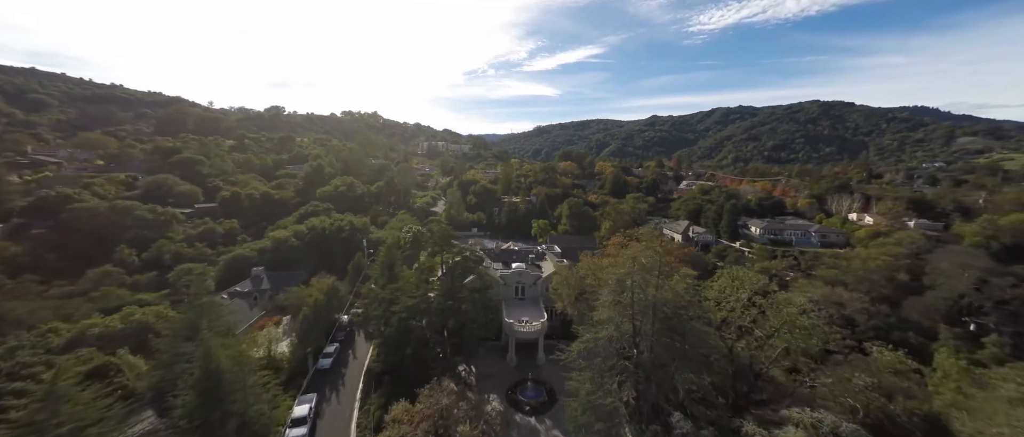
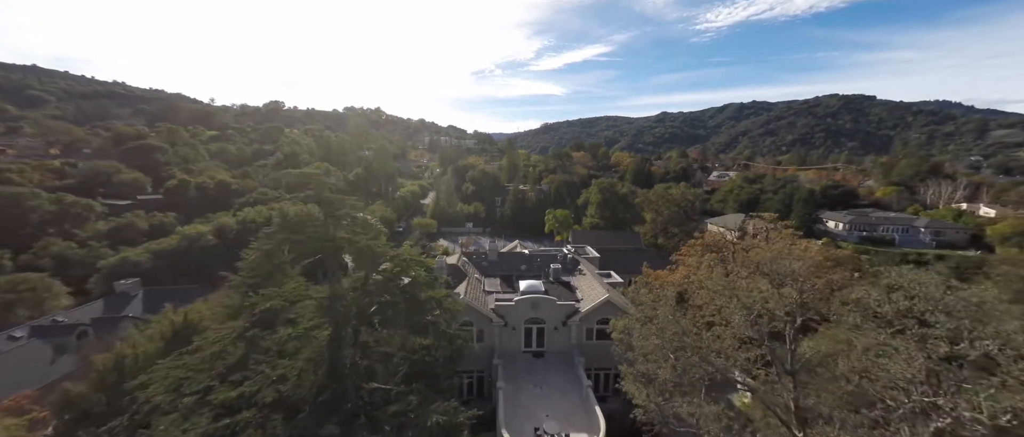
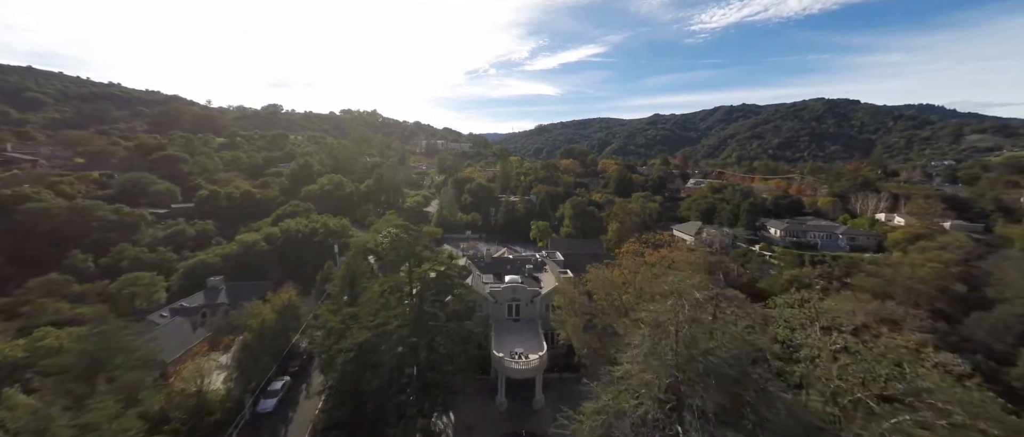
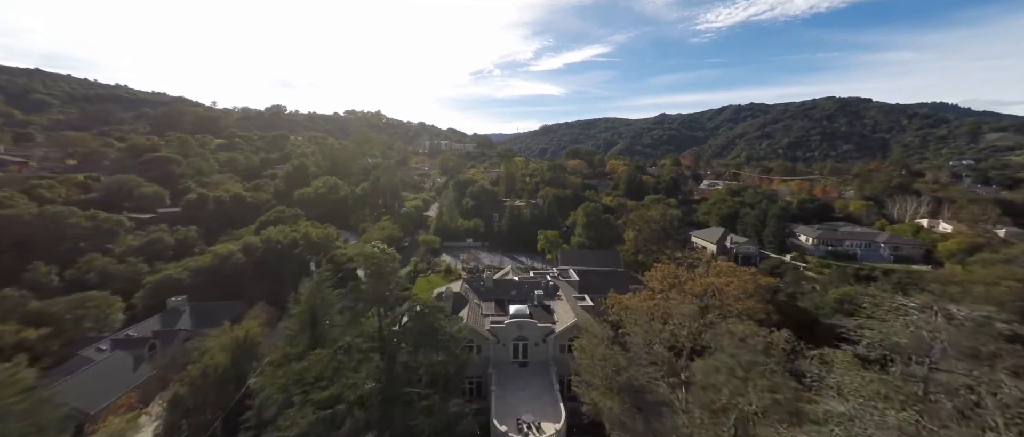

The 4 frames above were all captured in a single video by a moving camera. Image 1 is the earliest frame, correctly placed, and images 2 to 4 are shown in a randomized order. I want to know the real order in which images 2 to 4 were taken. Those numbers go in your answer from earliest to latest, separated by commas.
3, 4, 2
